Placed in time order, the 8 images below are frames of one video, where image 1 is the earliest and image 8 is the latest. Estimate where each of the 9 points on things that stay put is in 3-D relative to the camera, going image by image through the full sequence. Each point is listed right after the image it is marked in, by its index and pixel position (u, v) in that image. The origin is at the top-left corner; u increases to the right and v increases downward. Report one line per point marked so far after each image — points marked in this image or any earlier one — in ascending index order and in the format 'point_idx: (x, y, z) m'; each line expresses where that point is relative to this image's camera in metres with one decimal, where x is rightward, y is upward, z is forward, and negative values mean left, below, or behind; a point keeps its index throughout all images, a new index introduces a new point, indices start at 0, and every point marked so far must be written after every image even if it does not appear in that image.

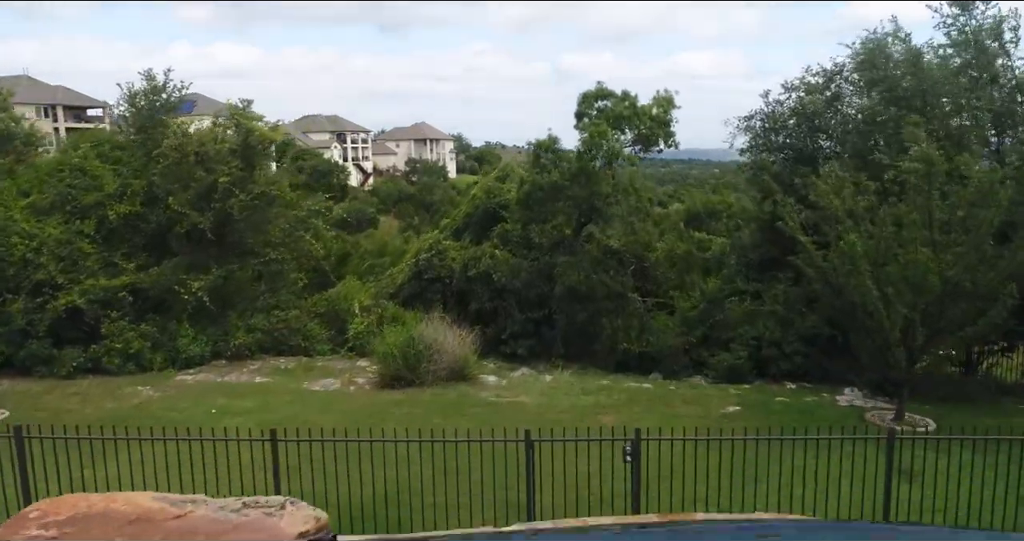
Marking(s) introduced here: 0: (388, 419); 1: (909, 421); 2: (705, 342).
0: (-1.6, -1.9, +9.0) m
1: (+4.8, -1.8, +8.5) m
2: (+3.6, -1.3, +13.0) m
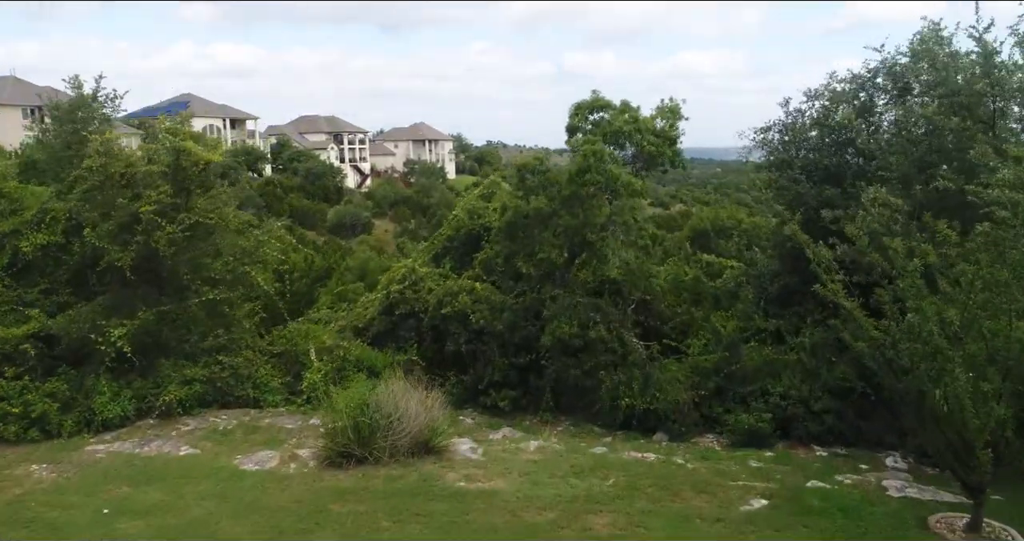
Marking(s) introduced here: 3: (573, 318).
0: (-1.9, -2.6, +7.1) m
1: (+4.5, -2.5, +6.7) m
2: (+3.3, -2.0, +11.2) m
3: (+0.9, -0.8, +11.0) m
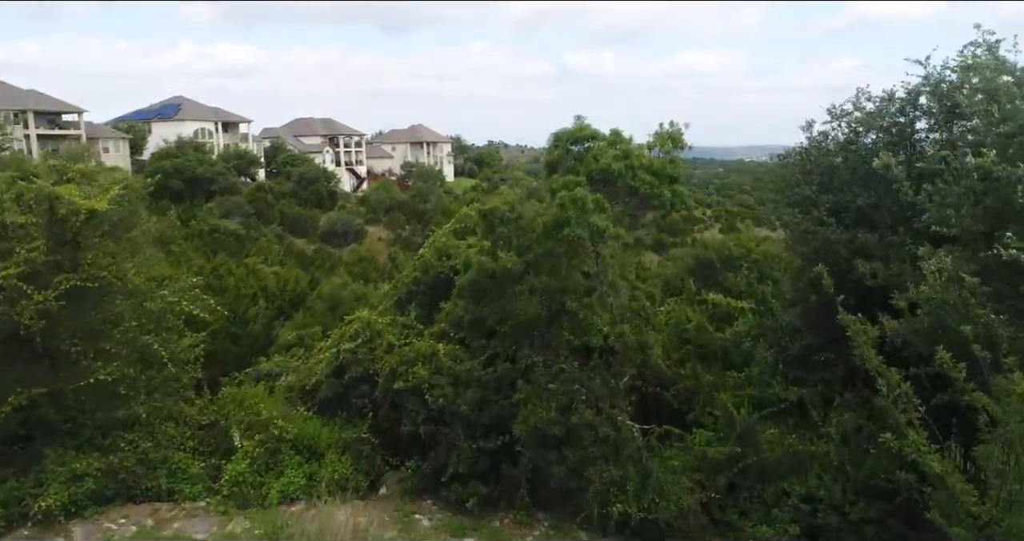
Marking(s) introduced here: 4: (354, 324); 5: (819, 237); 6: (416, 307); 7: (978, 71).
0: (-2.4, -3.5, +5.1) m
1: (+4.1, -3.4, +4.6) m
2: (+2.8, -2.9, +9.1) m
3: (+0.5, -1.7, +9.0) m
4: (-2.7, -0.9, +12.2) m
5: (+4.5, +0.5, +10.2) m
6: (-1.7, -0.7, +12.7) m
7: (+6.4, +2.7, +9.6) m
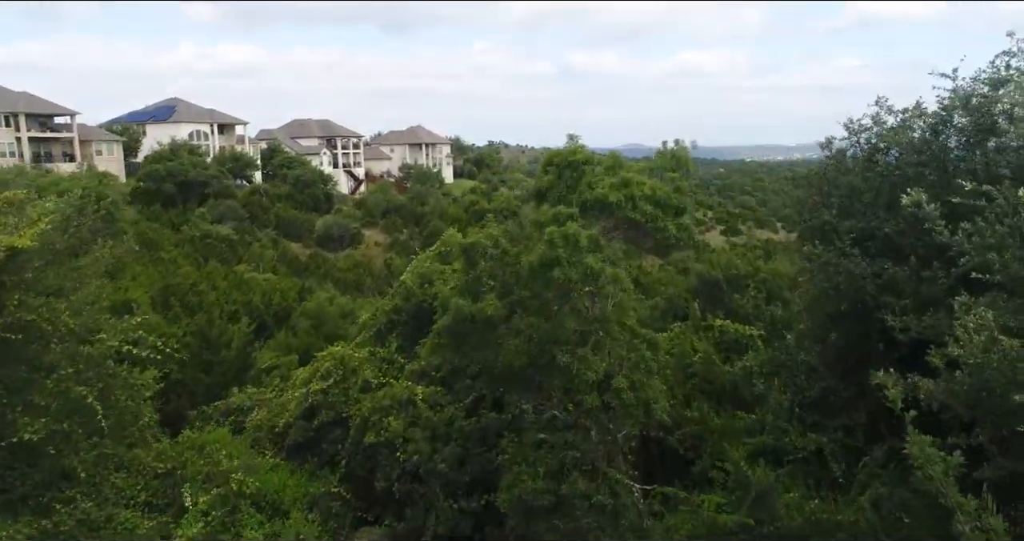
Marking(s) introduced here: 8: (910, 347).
0: (-2.5, -3.9, +4.0) m
1: (+3.9, -3.9, +3.5) m
2: (+2.6, -3.3, +8.0) m
3: (+0.3, -2.1, +7.9) m
4: (-2.9, -1.4, +11.1) m
5: (+4.3, 0.0, +9.2) m
6: (-1.9, -1.1, +11.6) m
7: (+6.2, +2.3, +8.6) m
8: (+5.0, -0.9, +8.9) m
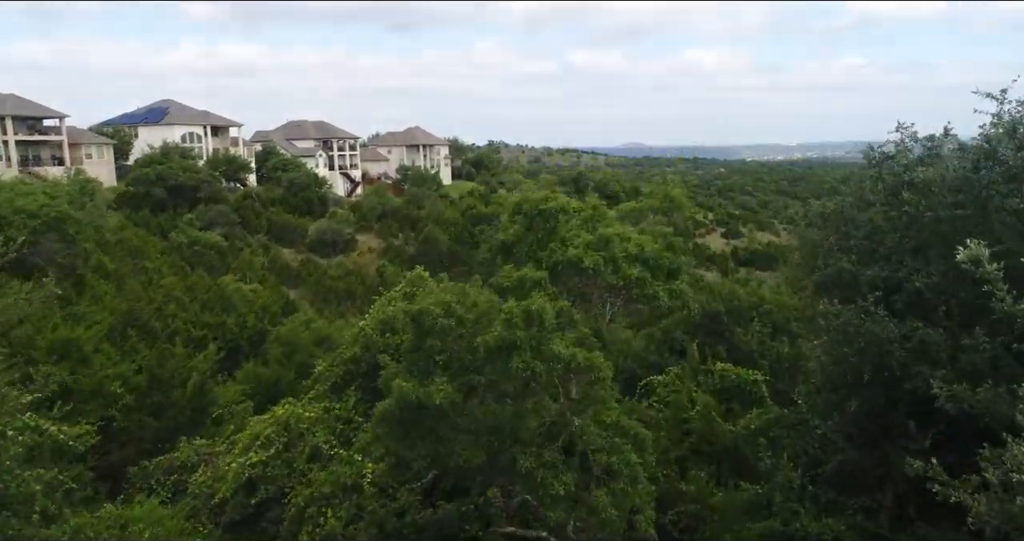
0: (-2.9, -4.6, +2.6) m
1: (+3.5, -4.5, +2.1) m
2: (+2.2, -4.0, +6.6) m
3: (-0.1, -2.8, +6.5) m
4: (-3.3, -2.1, +9.8) m
5: (+3.9, -0.7, +7.8) m
6: (-2.3, -1.8, +10.2) m
7: (+5.8, +1.6, +7.2) m
8: (+4.6, -1.6, +7.5) m
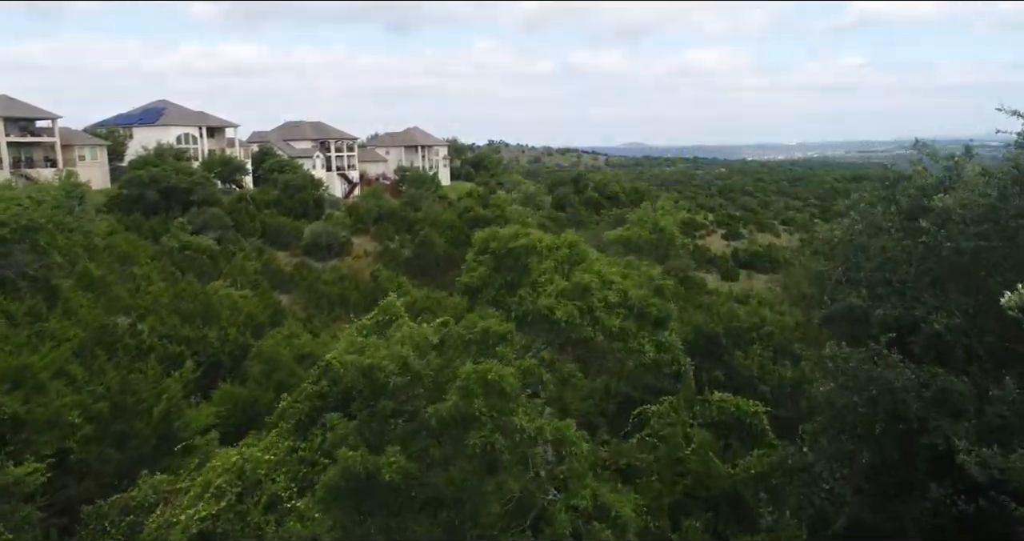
0: (-3.2, -5.0, +1.8) m
1: (+3.2, -4.9, +1.3) m
2: (+2.0, -4.4, +5.8) m
3: (-0.4, -3.2, +5.7) m
4: (-3.5, -2.5, +9.0) m
5: (+3.6, -1.1, +7.0) m
6: (-2.6, -2.2, +9.4) m
7: (+5.5, +1.2, +6.4) m
8: (+4.3, -2.0, +6.7) m
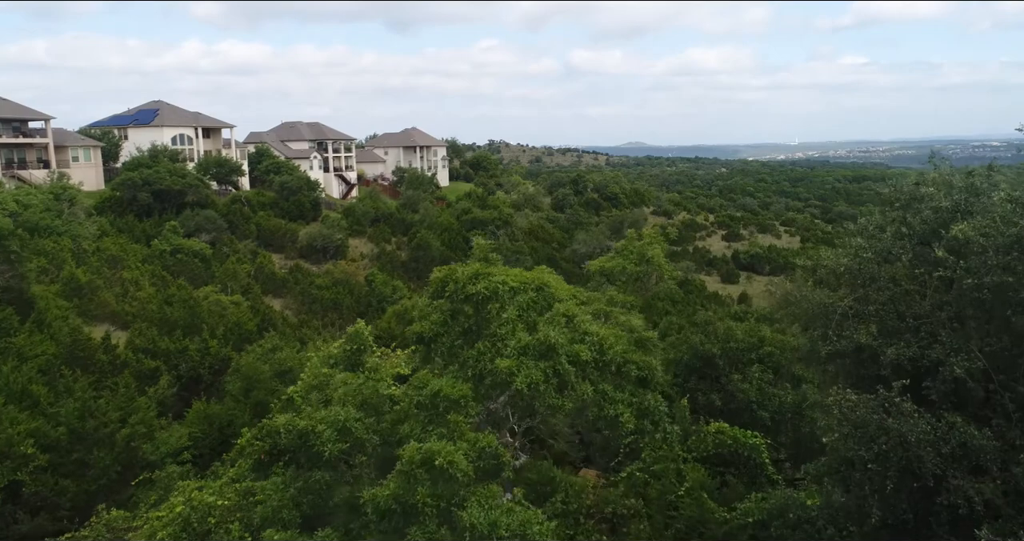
0: (-3.5, -5.3, +1.0) m
1: (+2.9, -5.3, +0.5) m
2: (+1.7, -4.7, +5.1) m
3: (-0.7, -3.5, +4.9) m
4: (-3.8, -2.8, +8.2) m
5: (+3.3, -1.4, +6.2) m
6: (-2.9, -2.5, +8.6) m
7: (+5.3, +0.8, +5.6) m
8: (+4.0, -2.4, +5.9) m
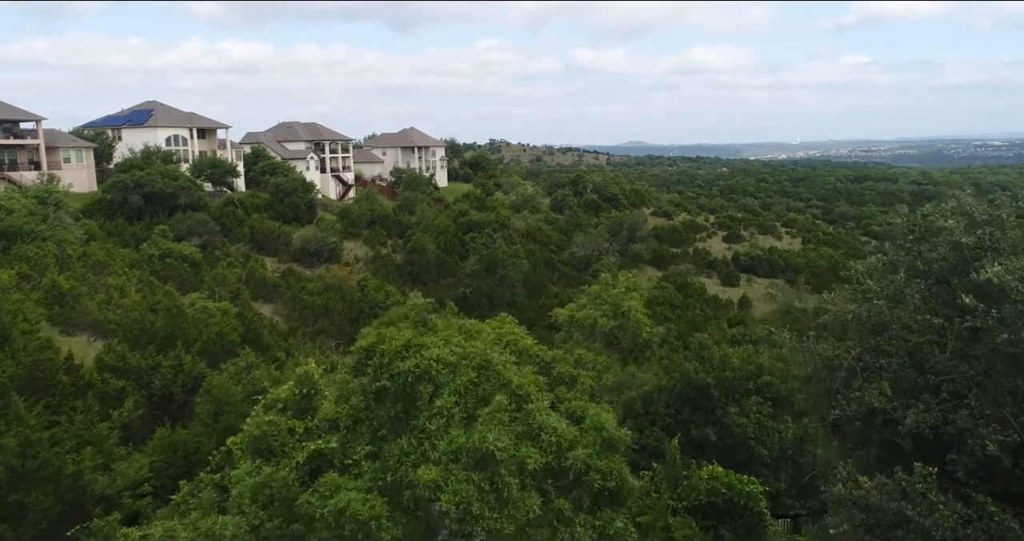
0: (-3.9, -5.8, +0.1) m
1: (+2.5, -5.7, -0.4) m
2: (+1.3, -5.2, +4.1) m
3: (-1.1, -4.0, +4.0) m
4: (-4.2, -3.2, +7.2) m
5: (+2.9, -1.8, +5.2) m
6: (-3.3, -2.9, +7.7) m
7: (+4.9, +0.4, +4.6) m
8: (+3.7, -2.8, +5.0) m
